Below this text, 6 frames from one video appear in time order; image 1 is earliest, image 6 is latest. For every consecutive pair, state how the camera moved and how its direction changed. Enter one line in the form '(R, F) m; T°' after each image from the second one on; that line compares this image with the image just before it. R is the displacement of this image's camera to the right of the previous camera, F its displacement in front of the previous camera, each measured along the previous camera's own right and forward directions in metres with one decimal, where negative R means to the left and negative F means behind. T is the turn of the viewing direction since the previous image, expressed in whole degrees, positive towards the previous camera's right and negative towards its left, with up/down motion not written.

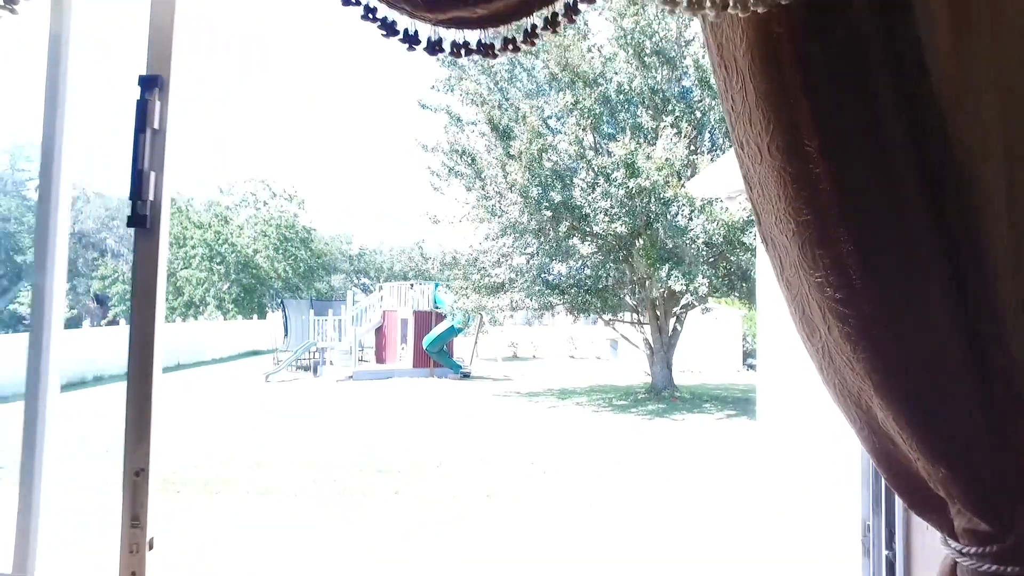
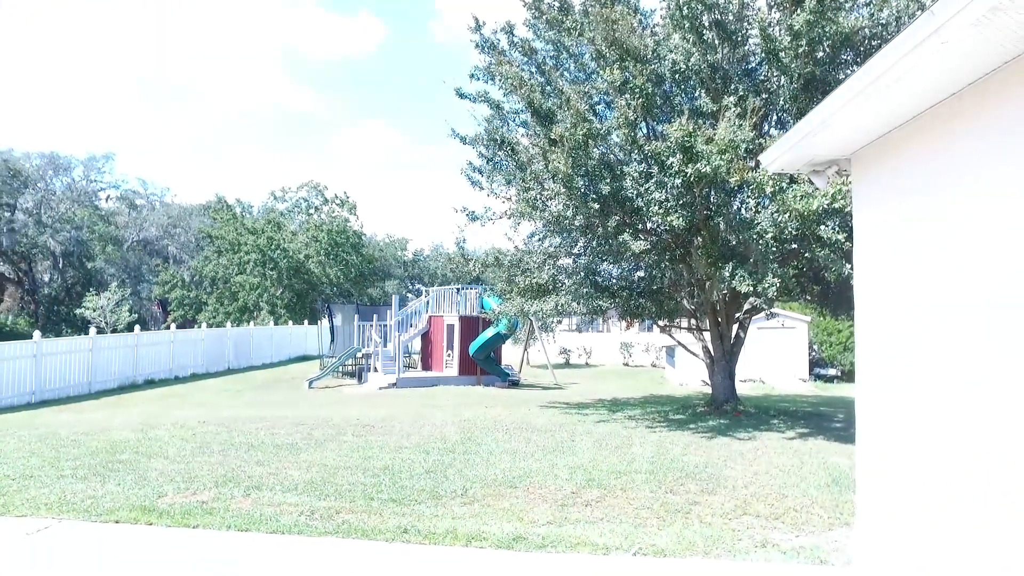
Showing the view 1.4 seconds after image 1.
(+0.2, +1.1) m; -5°
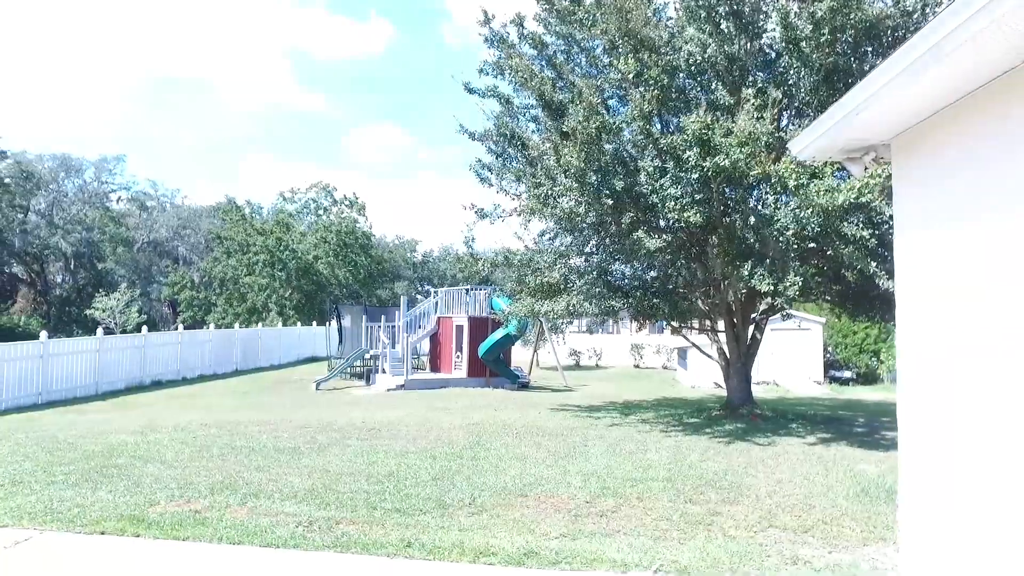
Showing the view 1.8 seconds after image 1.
(0.0, +0.4) m; -1°
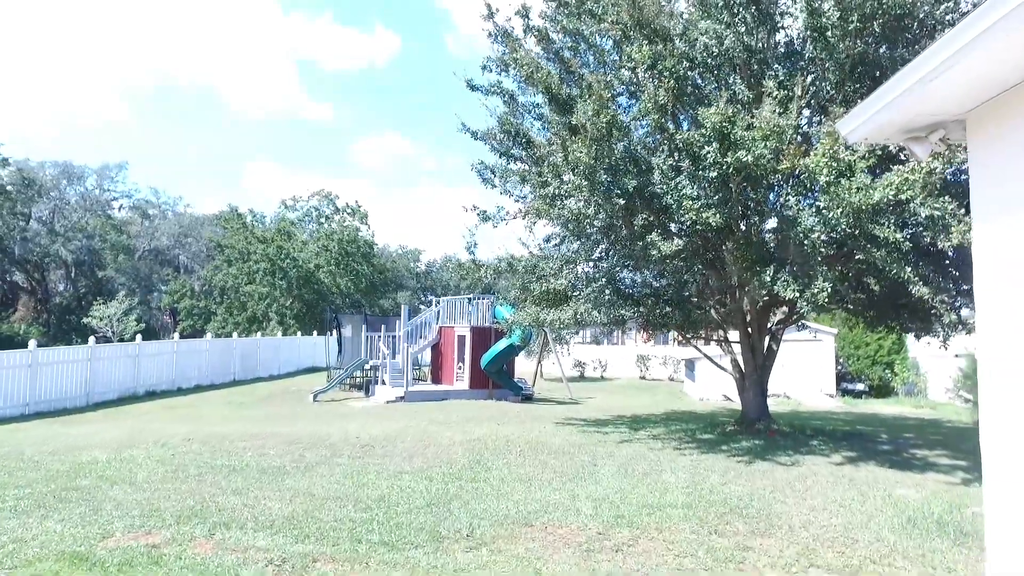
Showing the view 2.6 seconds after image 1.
(0.0, +0.7) m; 0°
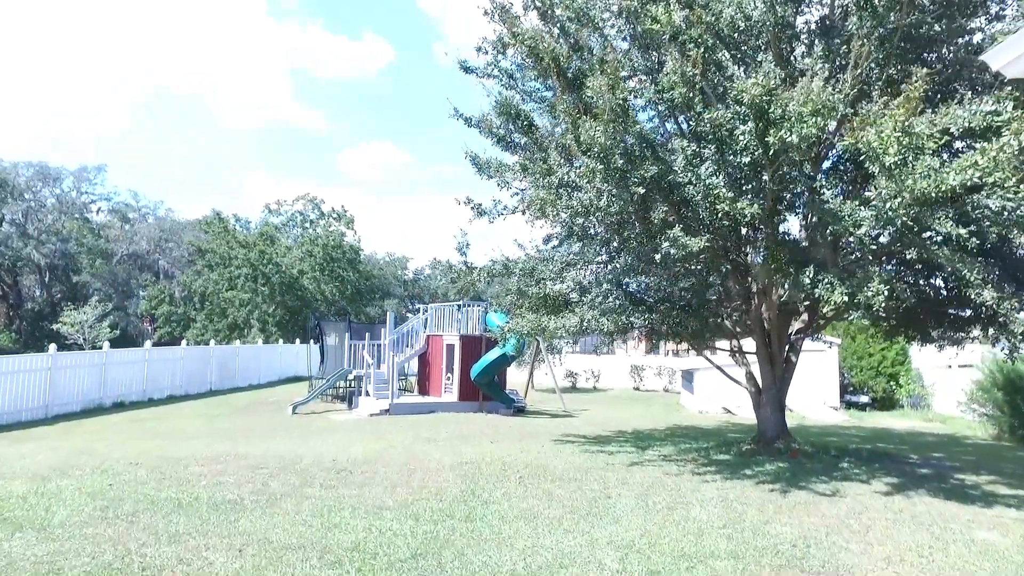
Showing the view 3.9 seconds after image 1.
(-0.2, +1.3) m; +1°
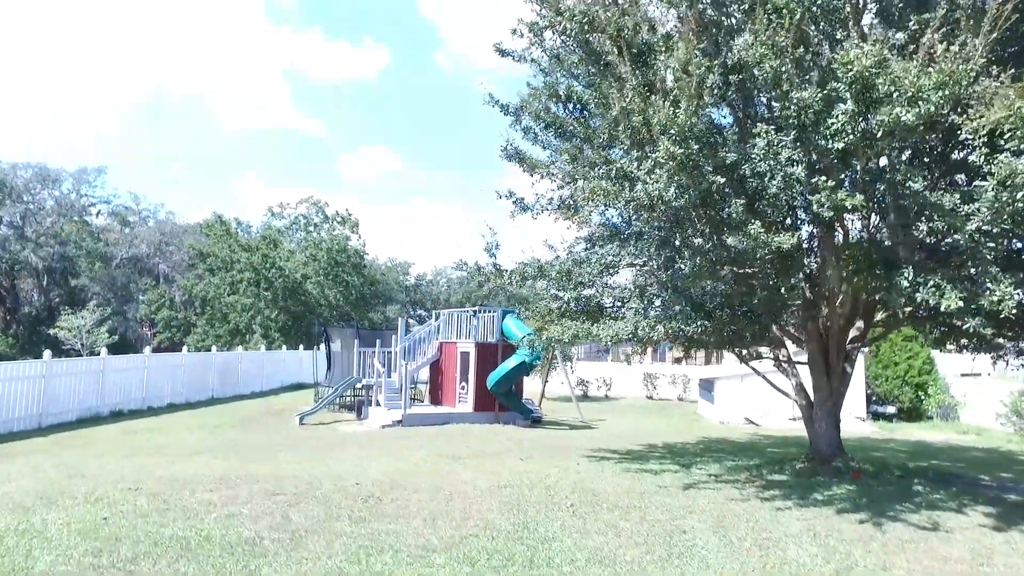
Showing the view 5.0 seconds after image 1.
(-0.6, +1.1) m; 0°
